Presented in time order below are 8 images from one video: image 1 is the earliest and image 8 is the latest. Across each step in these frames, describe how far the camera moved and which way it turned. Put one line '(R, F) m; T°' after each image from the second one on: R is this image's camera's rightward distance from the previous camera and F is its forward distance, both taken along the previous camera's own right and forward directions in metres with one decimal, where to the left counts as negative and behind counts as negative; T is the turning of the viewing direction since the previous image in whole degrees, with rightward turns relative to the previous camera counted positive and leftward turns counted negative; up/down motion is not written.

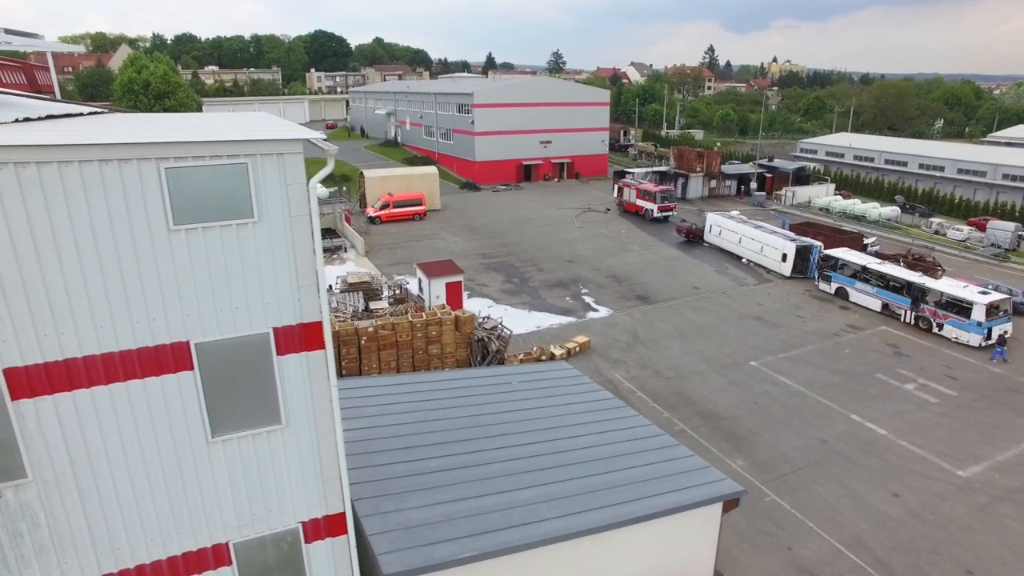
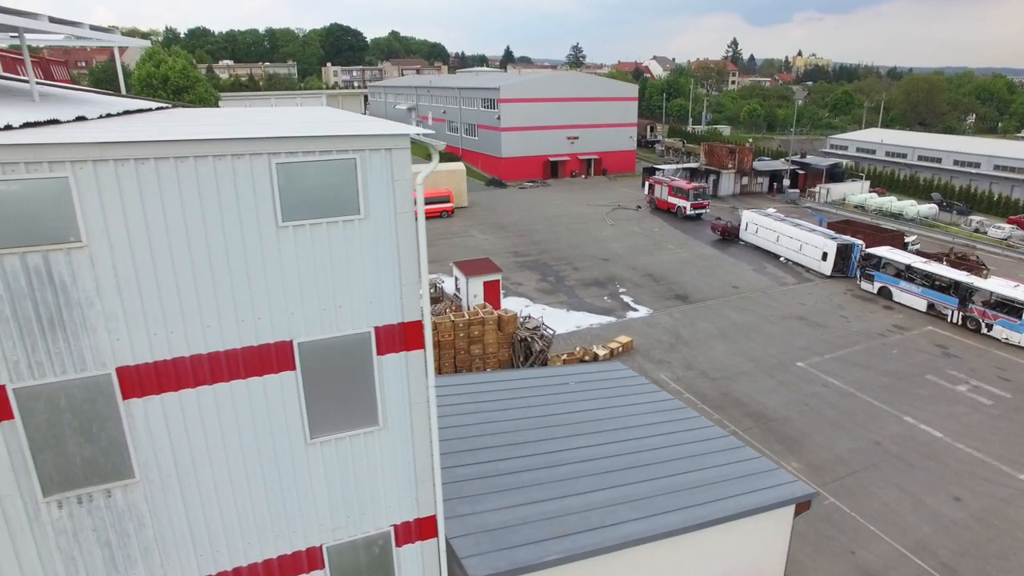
(-1.7, +0.1) m; 0°
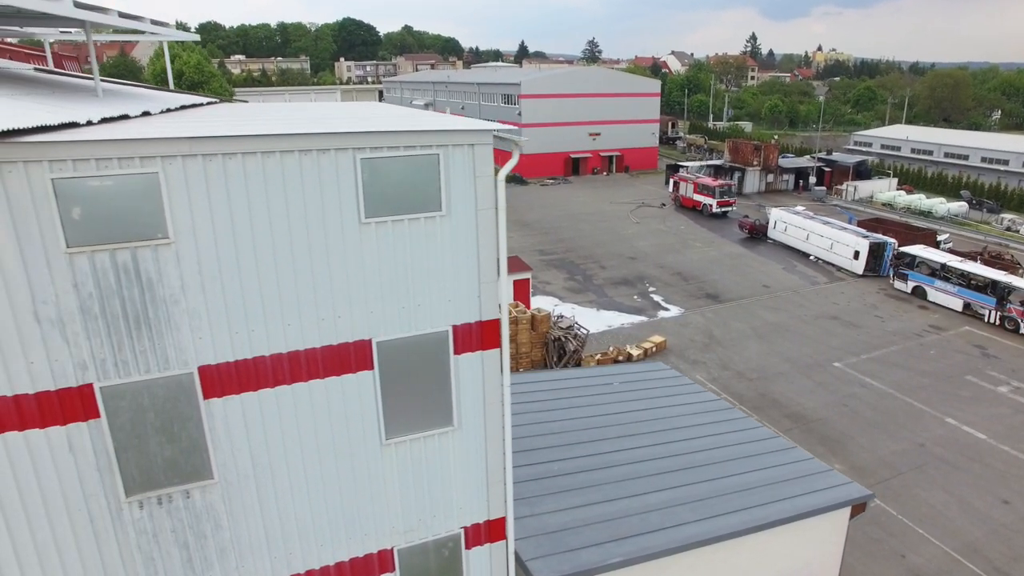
(-1.3, +0.1) m; 0°
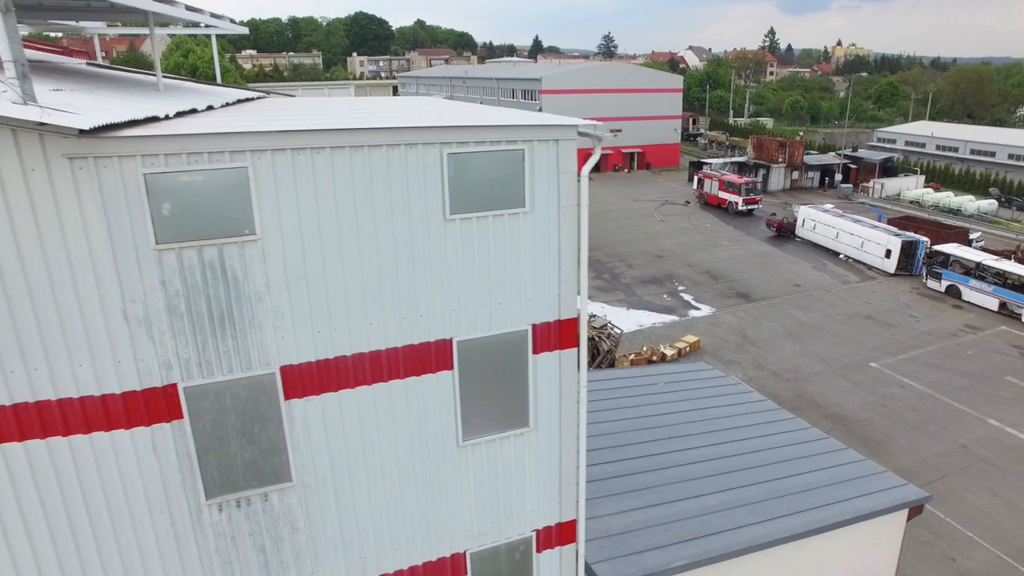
(-1.3, +0.1) m; 0°
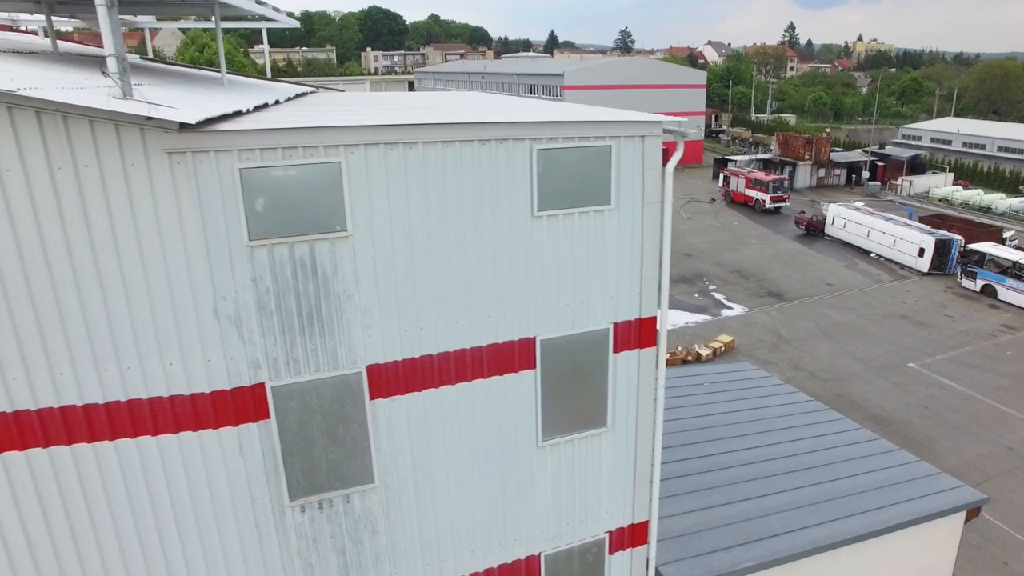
(-1.3, +0.1) m; 0°
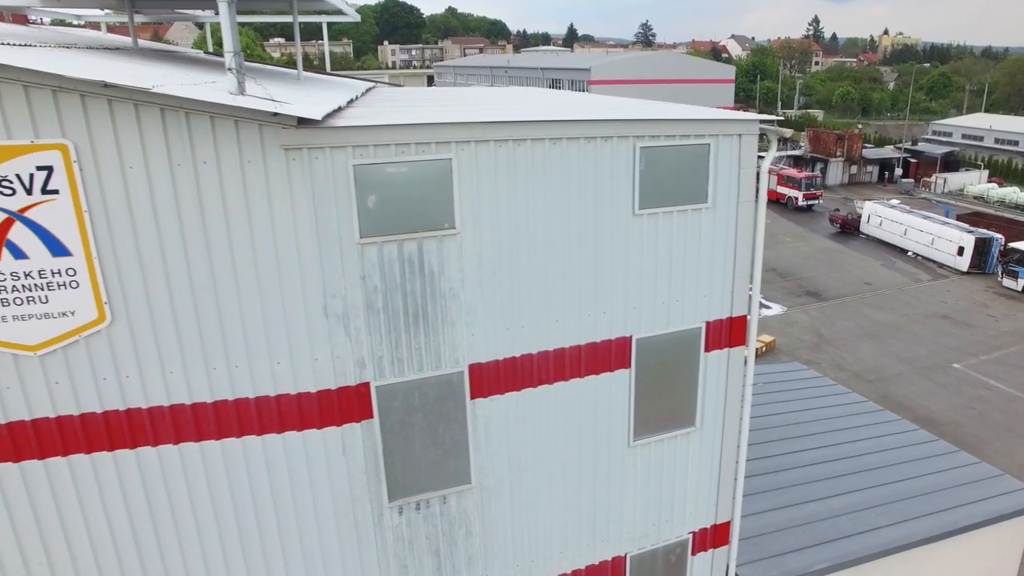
(-1.5, +0.1) m; 0°
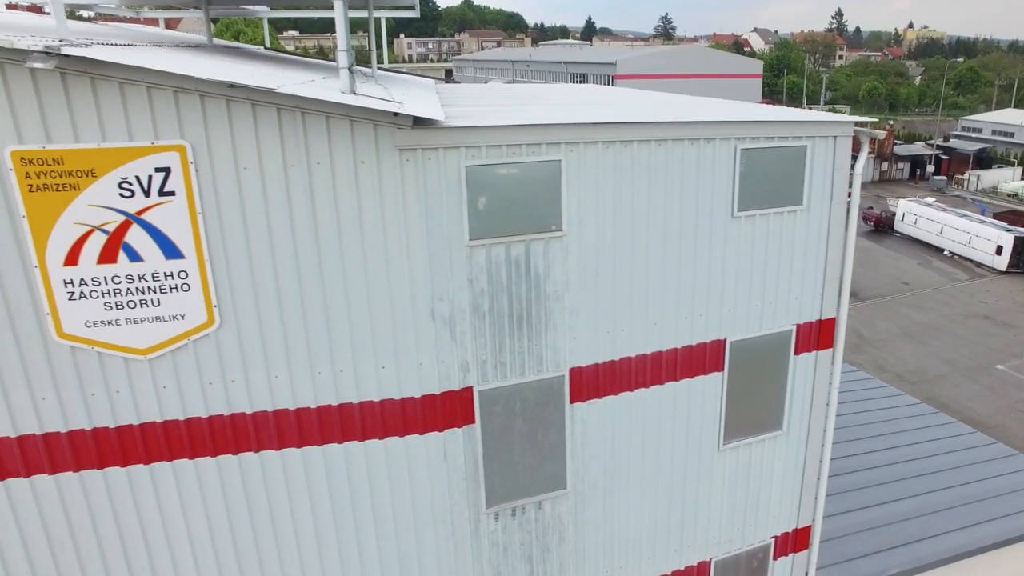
(-1.4, +0.1) m; 0°
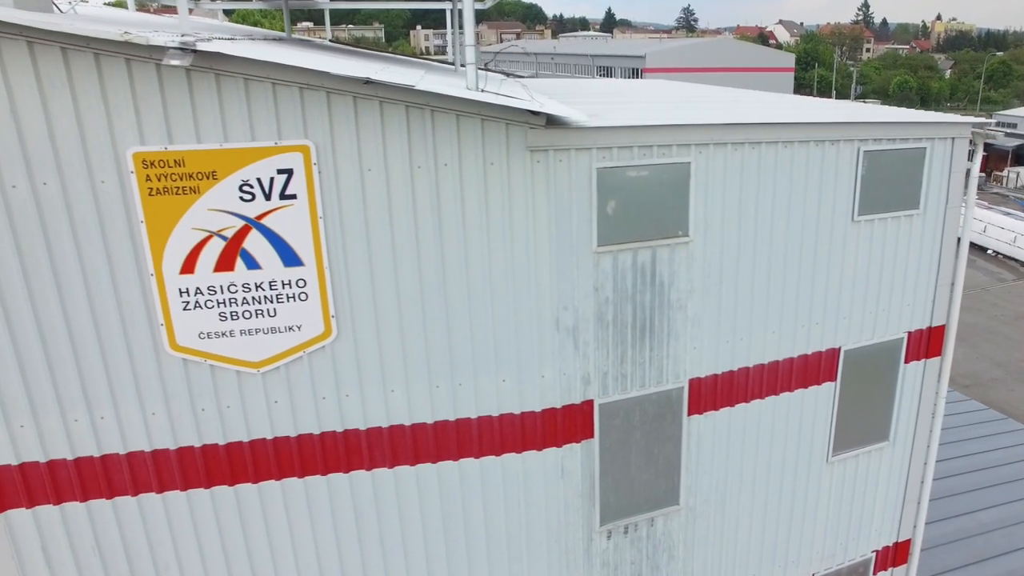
(-1.6, +0.2) m; 0°
